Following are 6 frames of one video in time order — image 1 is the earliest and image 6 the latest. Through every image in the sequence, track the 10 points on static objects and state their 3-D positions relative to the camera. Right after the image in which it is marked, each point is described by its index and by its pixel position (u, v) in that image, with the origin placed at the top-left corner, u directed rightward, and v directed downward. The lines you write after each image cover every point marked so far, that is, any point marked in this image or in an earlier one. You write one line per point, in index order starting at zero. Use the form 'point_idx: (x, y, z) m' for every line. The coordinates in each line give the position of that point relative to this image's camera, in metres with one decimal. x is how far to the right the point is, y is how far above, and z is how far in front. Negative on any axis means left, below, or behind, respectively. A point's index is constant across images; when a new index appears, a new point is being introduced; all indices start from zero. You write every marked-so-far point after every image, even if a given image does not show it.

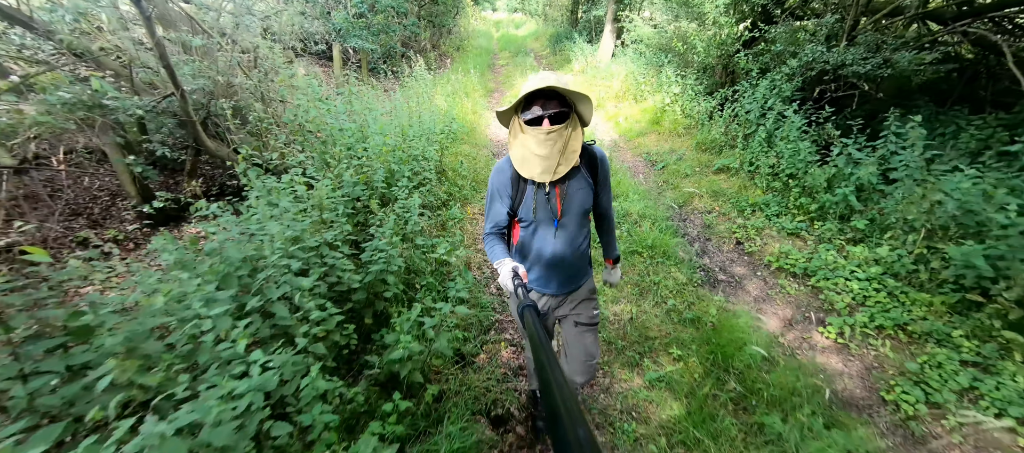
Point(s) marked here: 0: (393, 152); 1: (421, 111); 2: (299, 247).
0: (-1.5, +0.9, +4.6) m
1: (-1.5, +2.0, +6.5) m
2: (-1.5, -0.2, +2.6) m
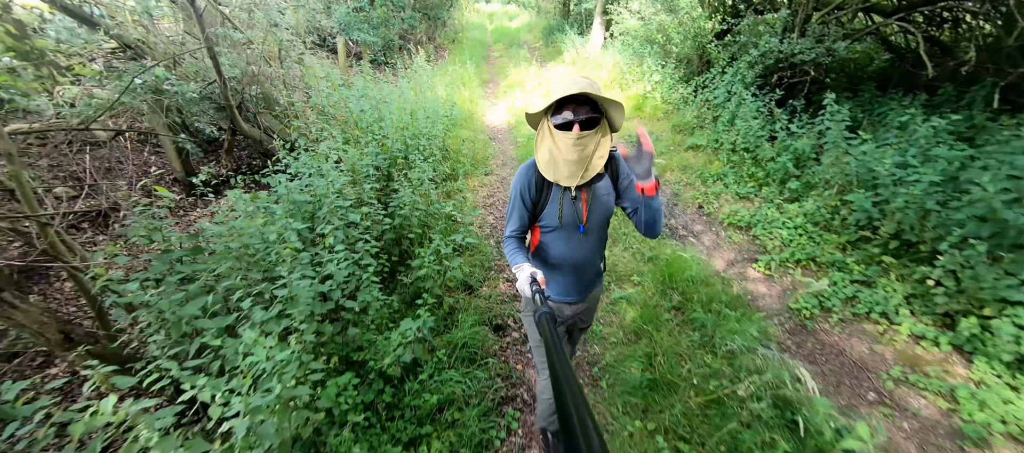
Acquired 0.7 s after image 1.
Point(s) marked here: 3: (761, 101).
0: (-1.5, +1.4, +5.3) m
1: (-1.7, +2.4, +7.3) m
2: (-1.5, +0.2, +3.4) m
3: (+4.1, +2.0, +6.2) m
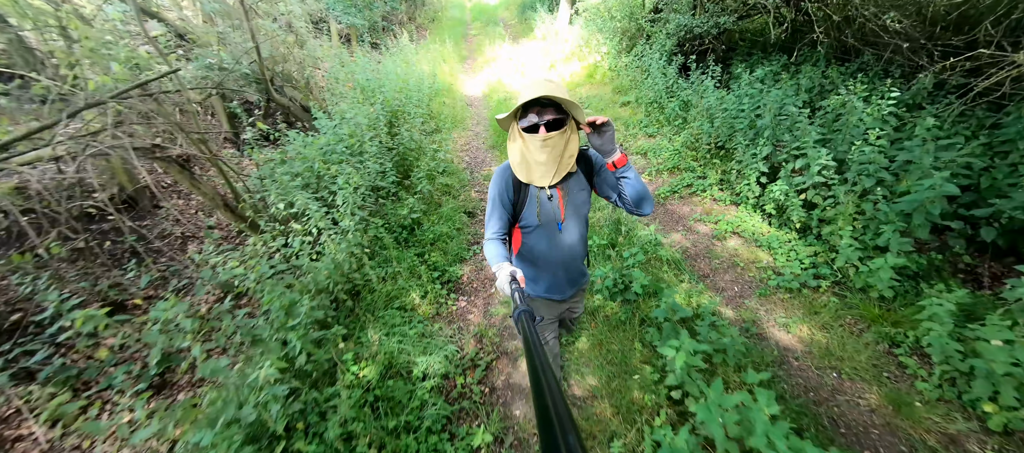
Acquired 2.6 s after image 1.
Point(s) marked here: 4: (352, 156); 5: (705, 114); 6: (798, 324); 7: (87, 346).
0: (-2.1, +2.5, +7.2) m
1: (-2.4, +3.6, +9.0) m
2: (-2.0, +1.3, +5.3) m
3: (+3.5, +3.4, +8.1) m
4: (-2.1, +0.9, +4.8) m
5: (+3.0, +1.8, +6.0) m
6: (+2.4, -0.8, +3.2) m
7: (-3.9, -1.1, +3.5) m
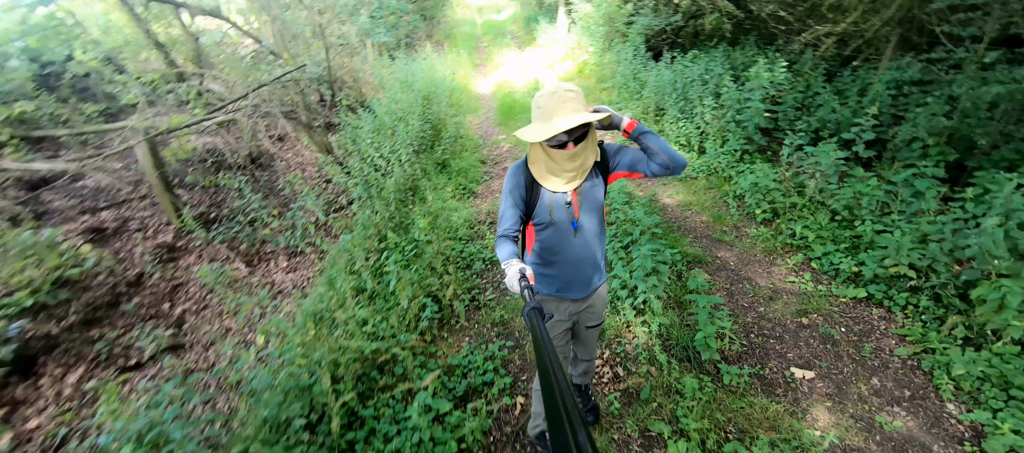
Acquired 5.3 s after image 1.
0: (-2.1, +3.5, +9.6) m
1: (-2.3, +4.6, +11.5) m
2: (-2.1, +2.3, +7.7) m
3: (+3.5, +4.6, +10.4) m
4: (-2.1, +2.0, +7.3) m
5: (+3.0, +3.0, +8.2) m
6: (+2.3, +0.5, +5.4) m
7: (-3.9, 0.0, +5.9) m
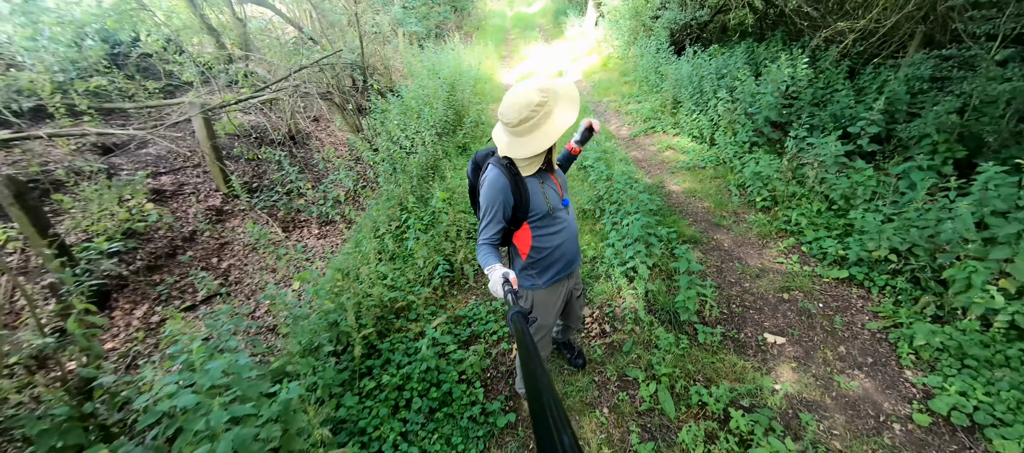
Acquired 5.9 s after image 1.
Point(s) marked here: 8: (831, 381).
0: (-1.5, +3.9, +10.0) m
1: (-1.5, +5.1, +11.9) m
2: (-1.7, +2.8, +8.2) m
3: (+4.1, +4.8, +10.5) m
4: (-1.7, +2.4, +7.7) m
5: (+3.4, +3.2, +8.3) m
6: (+2.5, +0.7, +5.6) m
7: (-3.7, +0.5, +6.5) m
8: (+2.3, -1.1, +2.8) m
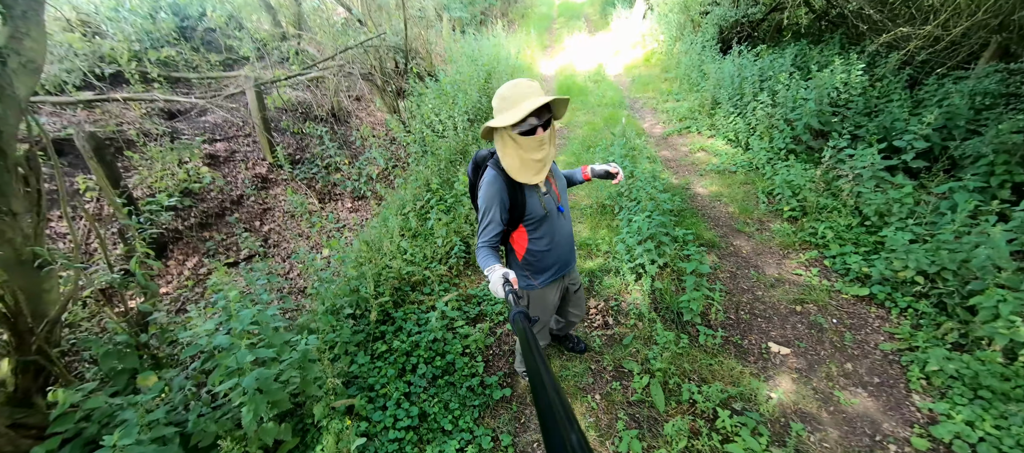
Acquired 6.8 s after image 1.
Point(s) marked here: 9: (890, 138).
0: (-0.5, +4.3, +10.2) m
1: (-0.3, +5.5, +12.0) m
2: (-0.9, +3.1, +8.3) m
3: (+5.2, +4.7, +10.1) m
4: (-1.0, +2.7, +7.9) m
5: (+4.2, +3.1, +8.1) m
6: (+2.9, +0.6, +5.5) m
7: (-3.2, +1.0, +6.9) m
8: (+2.3, -1.2, +2.8) m
9: (+4.8, +1.1, +4.9) m
